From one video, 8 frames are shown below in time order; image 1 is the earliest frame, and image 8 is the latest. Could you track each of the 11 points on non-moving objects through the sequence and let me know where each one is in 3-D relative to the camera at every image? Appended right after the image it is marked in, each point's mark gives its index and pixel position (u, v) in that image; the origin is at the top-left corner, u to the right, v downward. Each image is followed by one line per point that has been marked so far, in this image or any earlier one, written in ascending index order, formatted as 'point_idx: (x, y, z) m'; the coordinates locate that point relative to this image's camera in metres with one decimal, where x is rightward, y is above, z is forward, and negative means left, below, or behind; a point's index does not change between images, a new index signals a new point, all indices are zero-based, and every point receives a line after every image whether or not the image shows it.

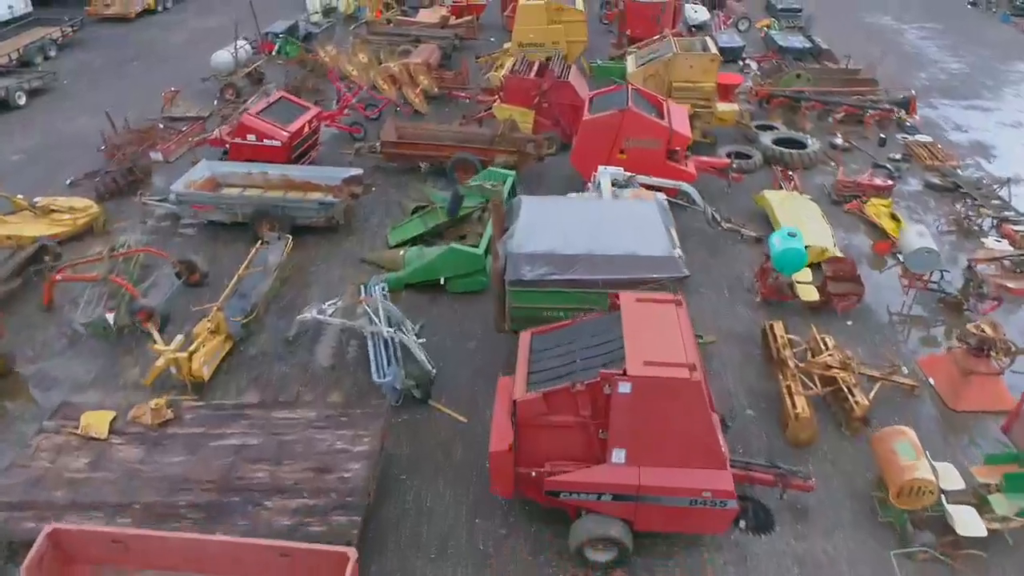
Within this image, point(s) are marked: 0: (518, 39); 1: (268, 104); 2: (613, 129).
0: (+0.1, +5.8, +16.5) m
1: (-4.2, +3.2, +12.3) m
2: (+1.5, +2.4, +11.0) m
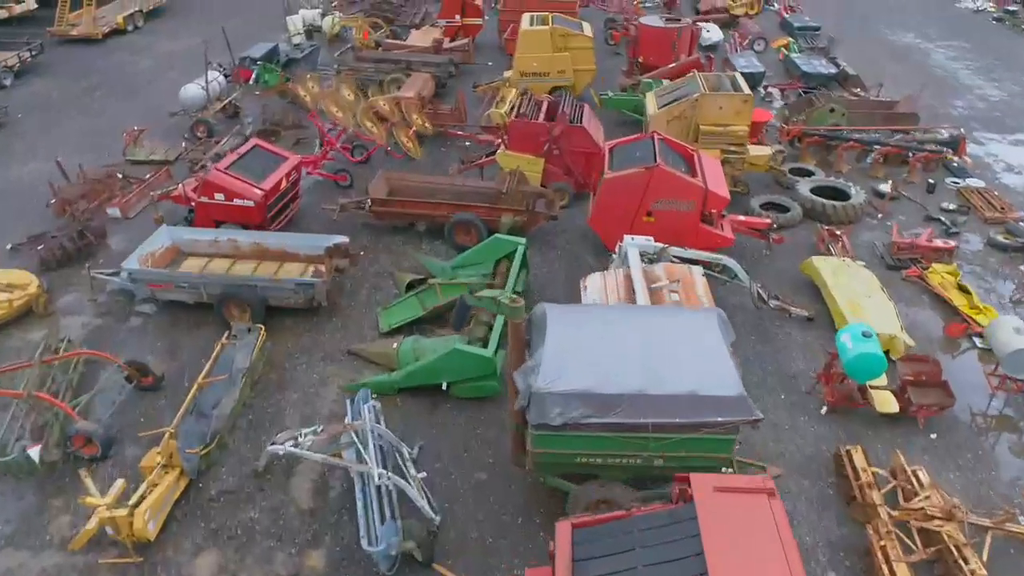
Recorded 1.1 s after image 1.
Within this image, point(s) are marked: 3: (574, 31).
0: (+0.1, +4.6, +15.0) m
1: (-4.1, +2.0, +10.8) m
2: (+1.7, +1.3, +9.5) m
3: (+1.3, +5.3, +14.8) m
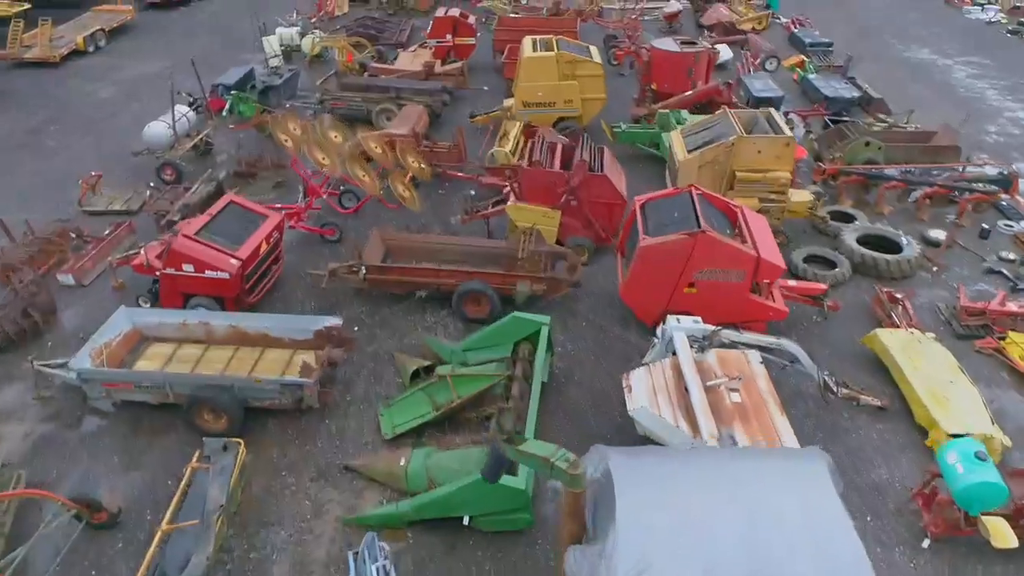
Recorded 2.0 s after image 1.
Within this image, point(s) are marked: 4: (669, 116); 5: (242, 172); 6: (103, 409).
0: (+0.2, +3.6, +13.7) m
1: (-3.9, +1.0, +9.3) m
2: (+1.9, +0.3, +8.2) m
3: (+1.3, +4.3, +13.5) m
4: (+2.9, +3.2, +13.1) m
5: (-4.8, +2.1, +12.7) m
6: (-4.5, -1.3, +7.9) m
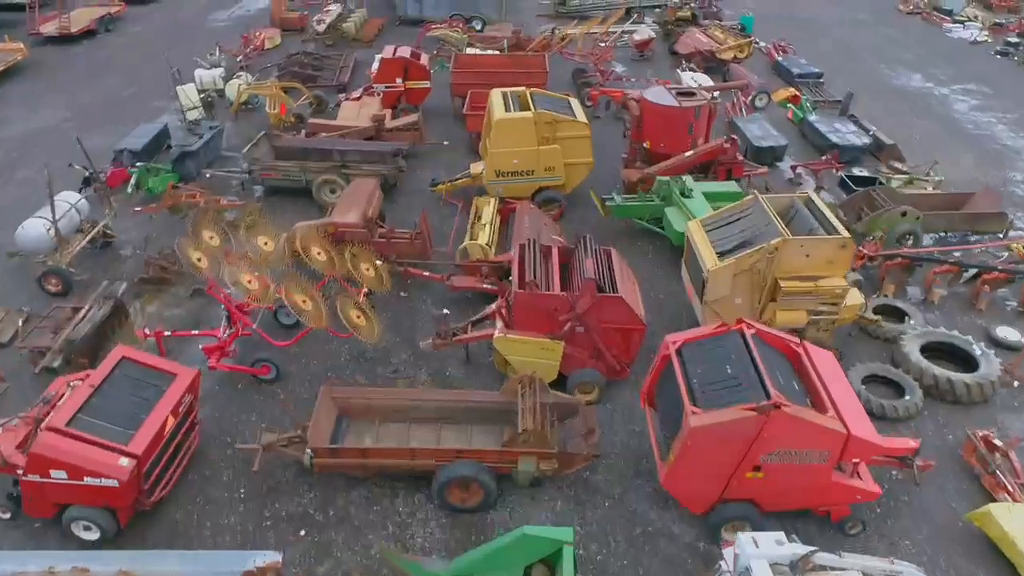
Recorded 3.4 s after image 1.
0: (-0.3, +1.9, +11.4) m
1: (-3.9, -0.9, +6.8) m
2: (+2.0, -1.3, +6.0) m
3: (+0.8, +2.7, +11.3) m
4: (+2.4, +1.6, +11.0) m
5: (-5.1, +0.1, +10.1) m
6: (-4.4, -3.2, +5.4) m
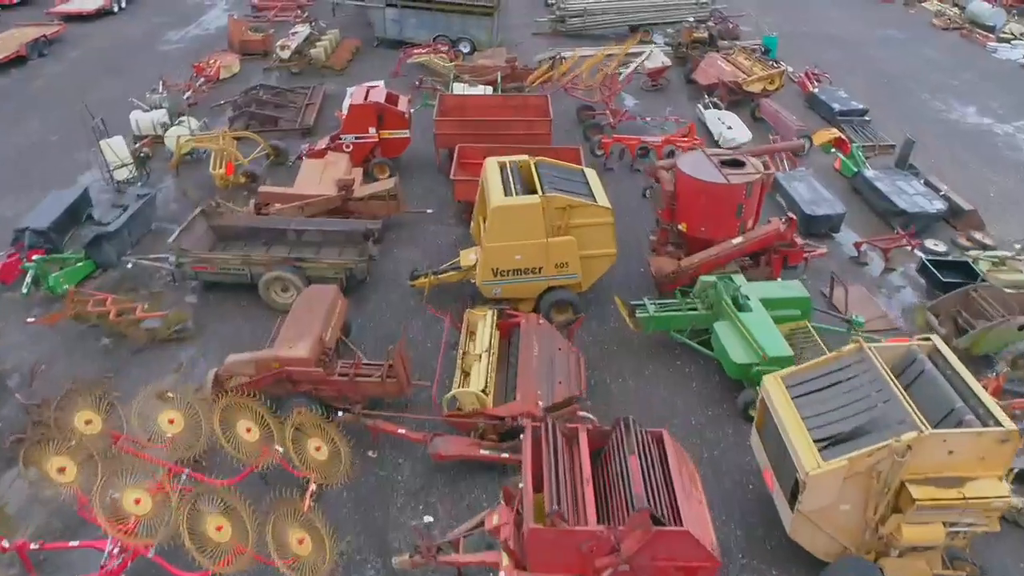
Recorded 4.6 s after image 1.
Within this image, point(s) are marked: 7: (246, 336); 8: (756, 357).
0: (-0.3, +0.3, +8.8) m
1: (-3.8, -2.6, +4.2) m
2: (+2.1, -2.9, +3.6) m
3: (+0.8, +1.1, +8.7) m
4: (+2.5, 0.0, +8.5) m
5: (-5.1, -1.6, +7.5) m
6: (-4.2, -5.0, +2.8) m
7: (-3.5, -0.6, +9.4) m
8: (+2.7, -0.8, +7.8) m
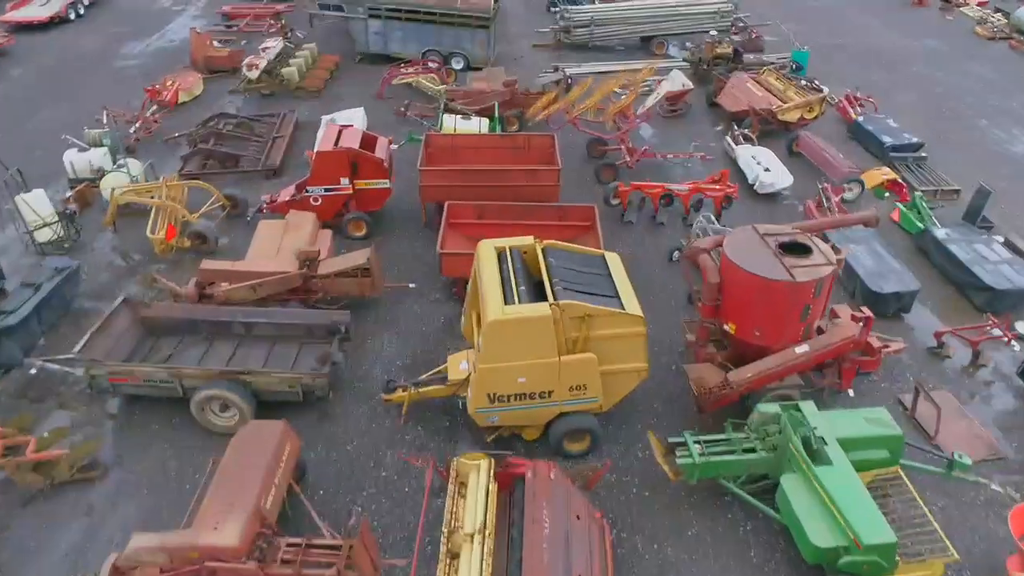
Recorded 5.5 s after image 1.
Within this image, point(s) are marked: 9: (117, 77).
0: (-0.3, -1.0, +6.8) m
1: (-3.8, -4.0, +2.2) m
2: (+2.1, -4.3, +1.6) m
3: (+0.9, -0.2, +6.7) m
4: (+2.5, -1.3, +6.5) m
5: (-5.0, -2.8, +5.5) m
6: (-4.2, -6.3, +0.8) m
7: (-3.5, -1.9, +7.3) m
8: (+2.7, -2.0, +5.8) m
9: (-9.4, +5.0, +17.0) m
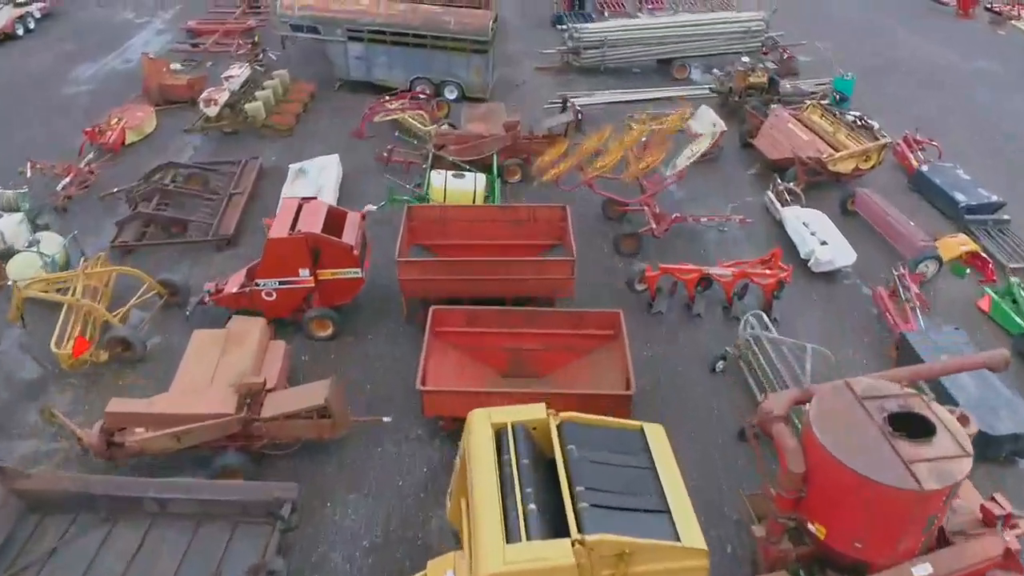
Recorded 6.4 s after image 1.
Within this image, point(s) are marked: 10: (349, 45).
0: (-0.2, -2.4, +4.7) m
1: (-3.7, -5.5, +0.1) m
2: (+2.2, -5.8, -0.5) m
3: (+0.9, -1.6, +4.6) m
4: (+2.5, -2.7, +4.4) m
5: (-5.0, -4.3, +3.4) m
6: (-4.1, -7.9, -1.2) m
7: (-3.4, -3.3, +5.2) m
8: (+2.7, -3.5, +3.7) m
9: (-9.4, +3.7, +14.9) m
10: (-3.4, +5.0, +14.8) m
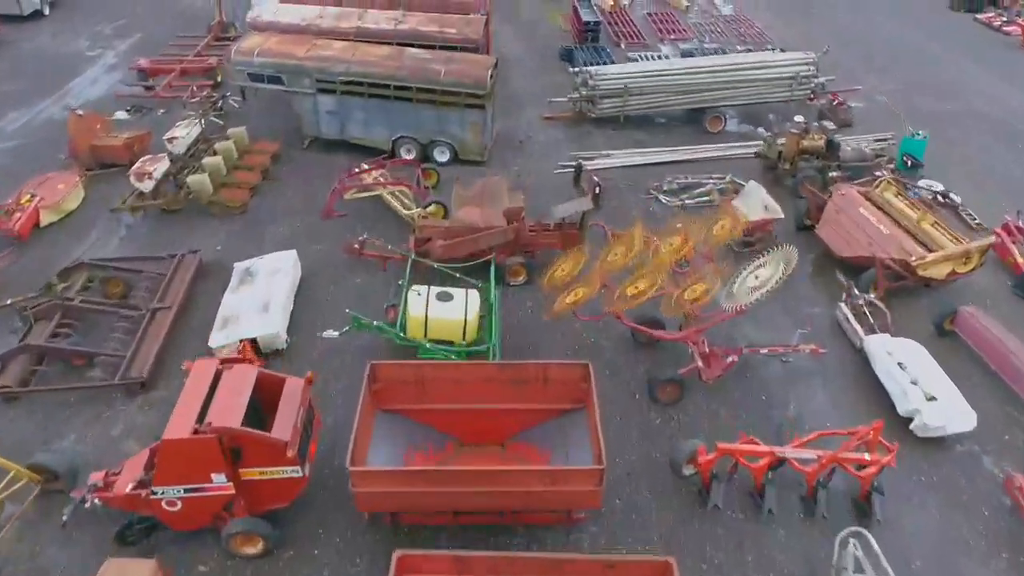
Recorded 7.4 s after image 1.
0: (-0.2, -4.2, +2.2) m
1: (-3.8, -7.2, -2.4) m
2: (+2.1, -7.6, -3.0) m
3: (+0.9, -3.4, +2.1) m
4: (+2.5, -4.5, +1.9) m
5: (-5.0, -6.1, +0.9) m
6: (-4.2, -9.6, -3.7) m
7: (-3.5, -5.1, +2.8) m
8: (+2.7, -5.3, +1.2) m
9: (-9.3, +2.0, +12.4) m
10: (-3.3, +3.3, +12.3) m
